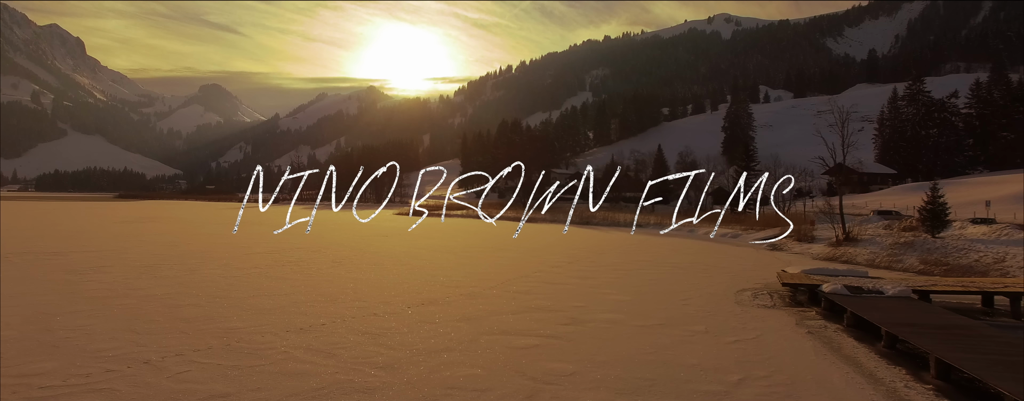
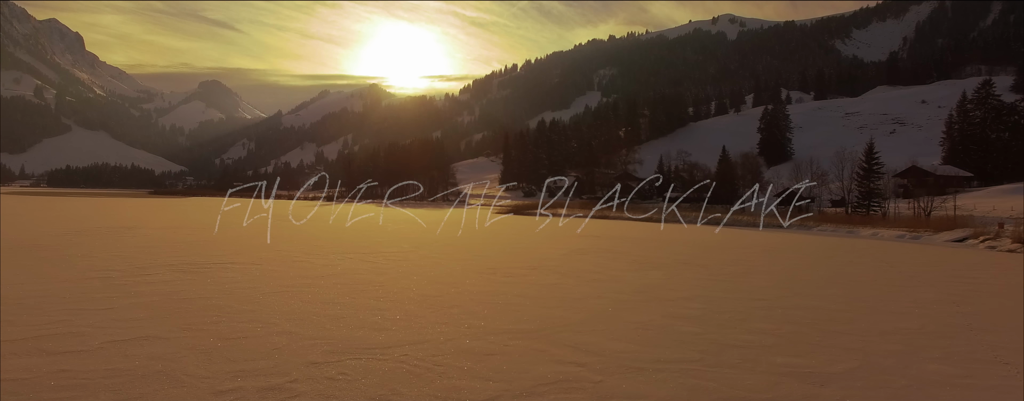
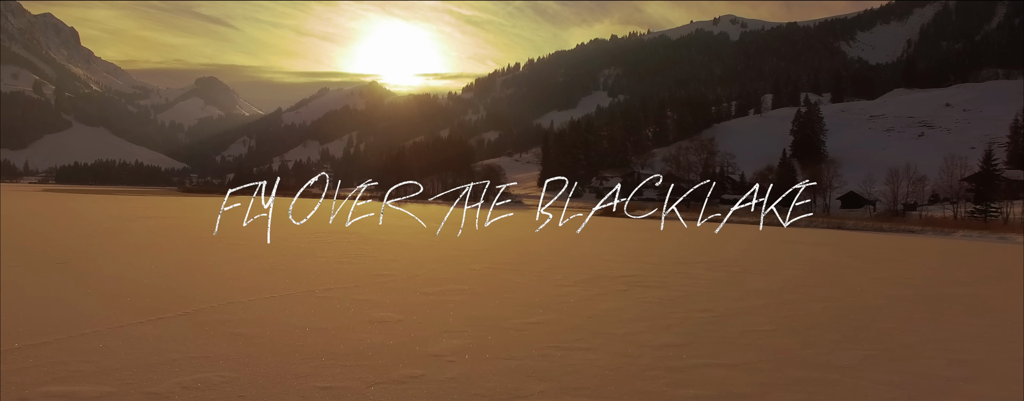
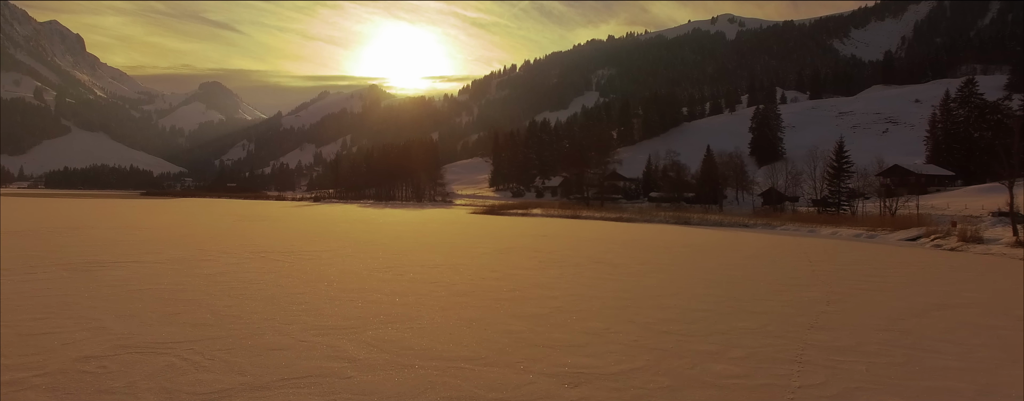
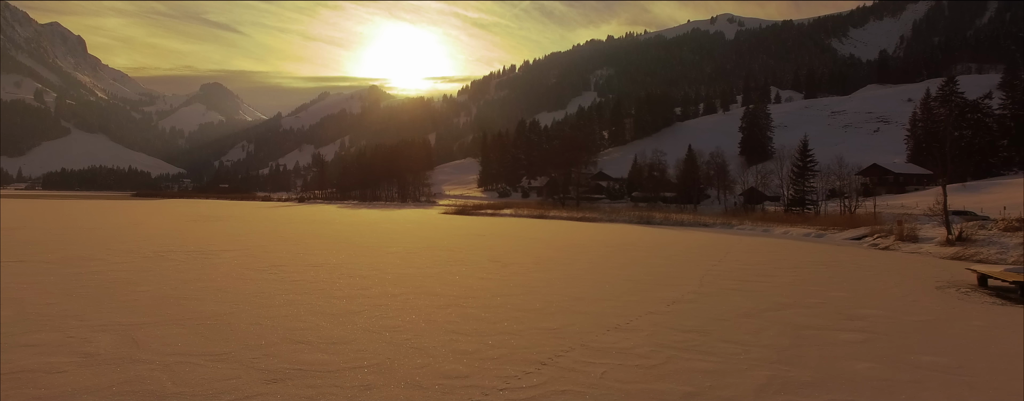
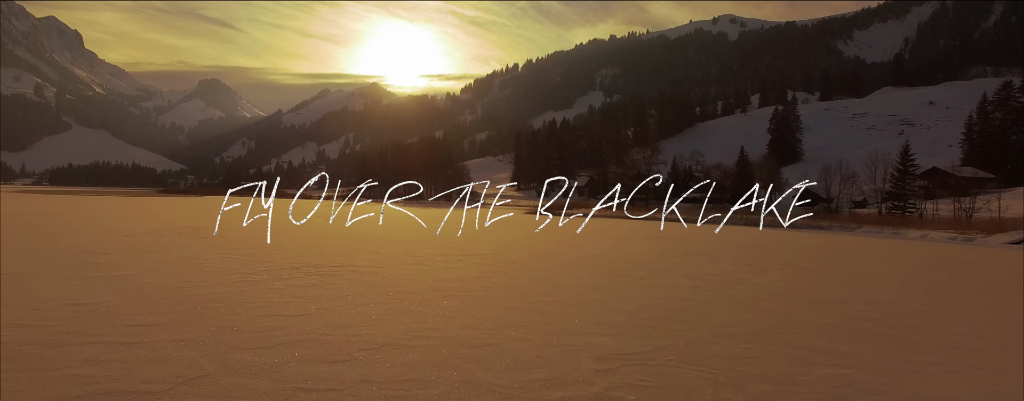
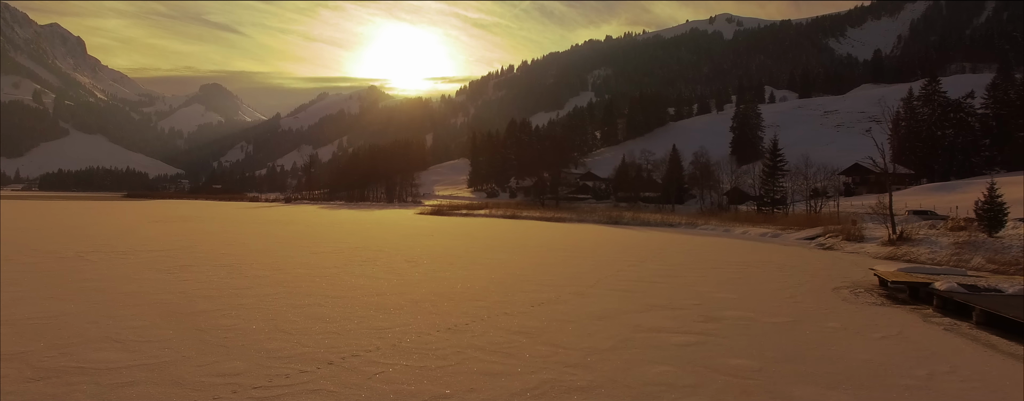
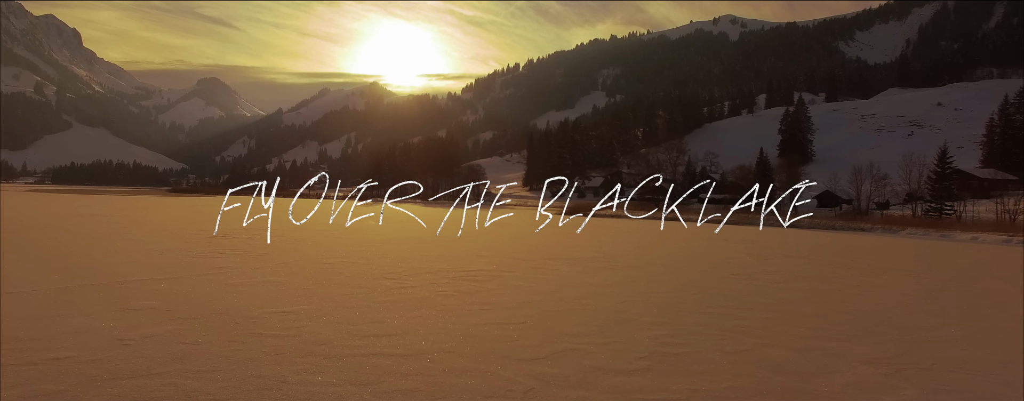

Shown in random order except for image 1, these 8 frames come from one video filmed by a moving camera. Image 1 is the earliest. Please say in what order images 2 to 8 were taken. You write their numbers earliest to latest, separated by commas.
7, 5, 4, 2, 6, 8, 3
